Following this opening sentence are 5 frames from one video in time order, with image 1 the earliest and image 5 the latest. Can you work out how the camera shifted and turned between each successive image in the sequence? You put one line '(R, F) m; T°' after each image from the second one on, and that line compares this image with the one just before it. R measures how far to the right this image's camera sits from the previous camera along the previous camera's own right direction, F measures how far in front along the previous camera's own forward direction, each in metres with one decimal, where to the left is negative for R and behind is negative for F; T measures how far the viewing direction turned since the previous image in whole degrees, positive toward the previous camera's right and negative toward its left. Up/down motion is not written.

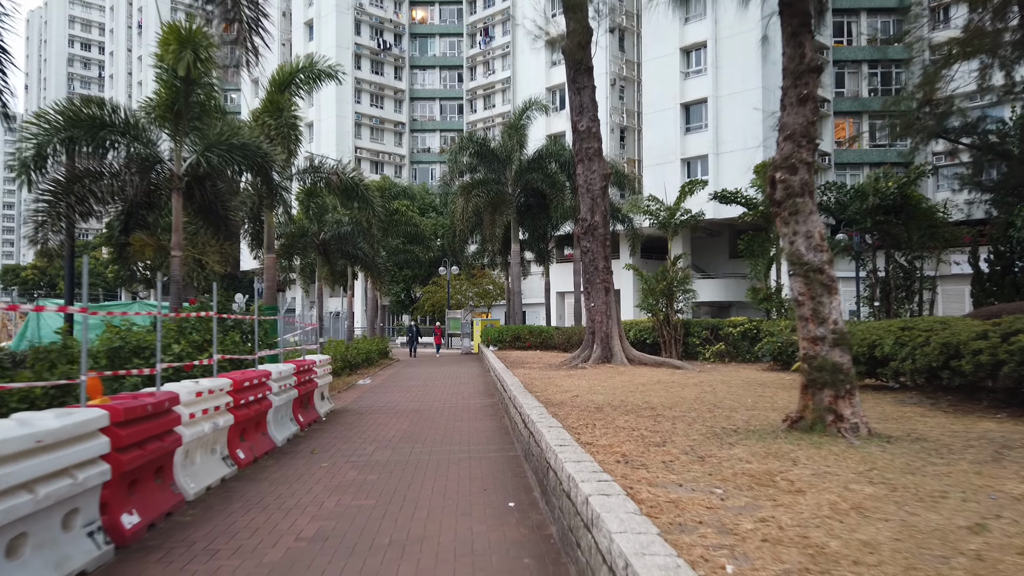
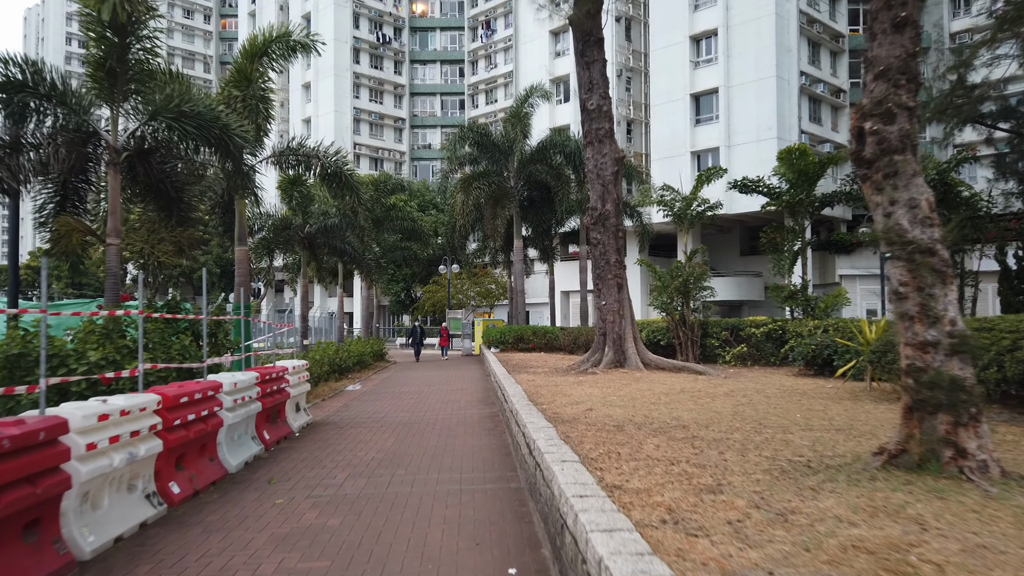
(0.0, +1.7) m; 0°
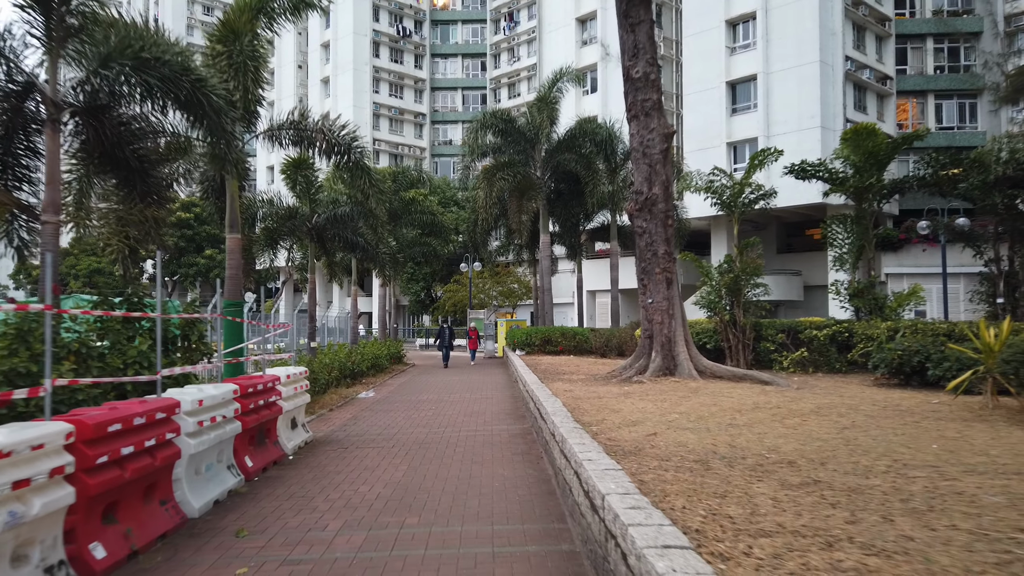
(-0.2, +1.9) m; -2°
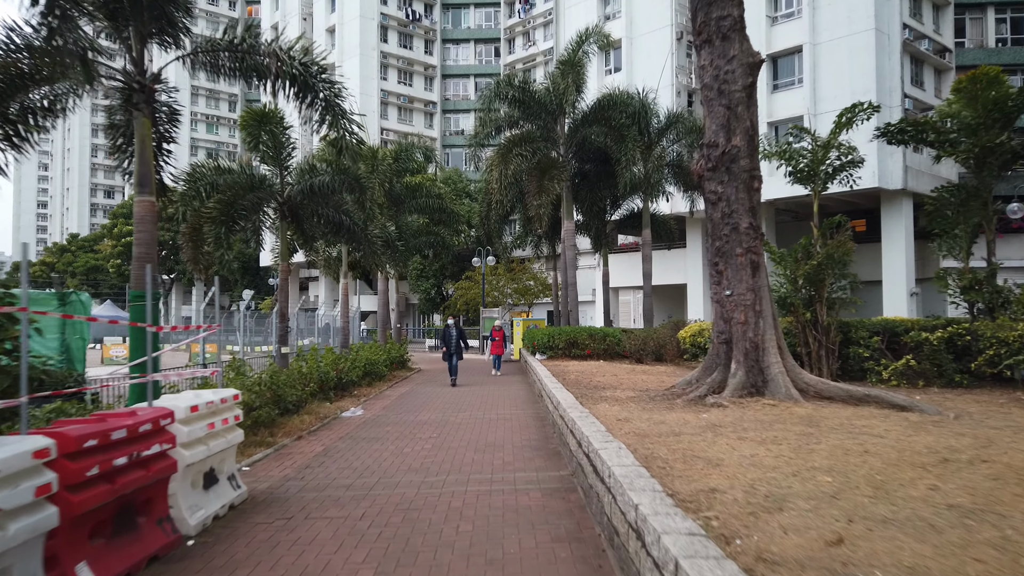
(-0.2, +3.5) m; -1°
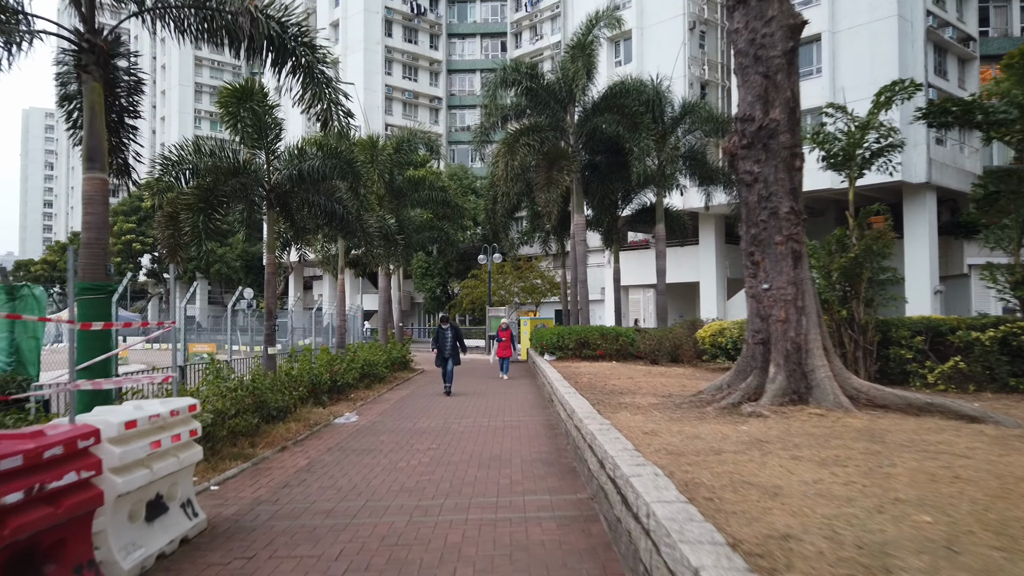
(0.0, +1.1) m; -1°
